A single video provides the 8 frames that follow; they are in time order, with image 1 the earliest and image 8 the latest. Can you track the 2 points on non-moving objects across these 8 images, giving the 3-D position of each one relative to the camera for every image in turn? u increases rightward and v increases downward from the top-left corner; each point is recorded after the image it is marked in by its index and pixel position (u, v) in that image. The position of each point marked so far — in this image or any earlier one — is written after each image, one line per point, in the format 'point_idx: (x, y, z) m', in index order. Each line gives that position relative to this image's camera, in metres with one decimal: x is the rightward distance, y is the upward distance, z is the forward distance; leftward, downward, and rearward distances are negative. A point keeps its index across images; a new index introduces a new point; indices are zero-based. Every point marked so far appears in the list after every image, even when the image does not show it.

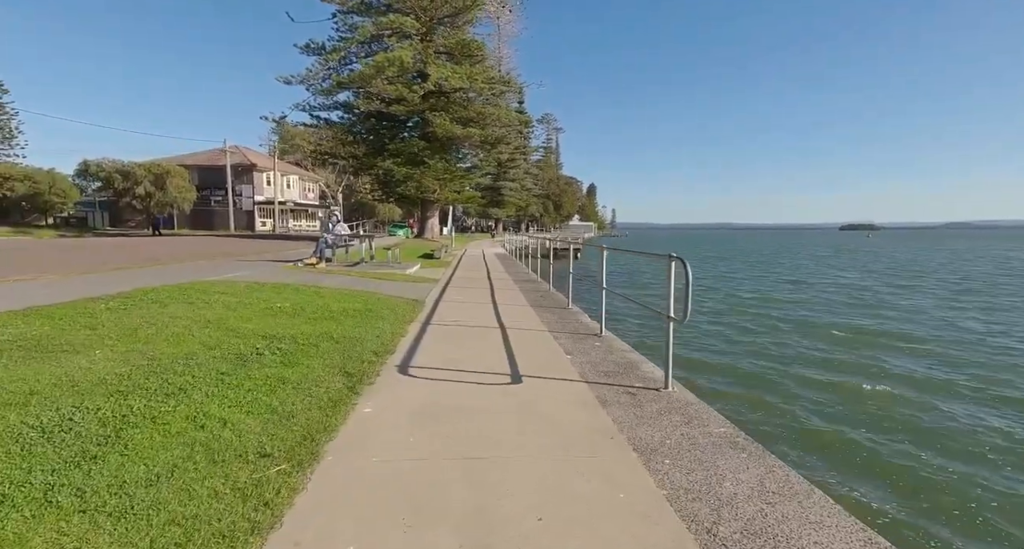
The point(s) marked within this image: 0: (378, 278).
0: (-3.3, -0.1, +12.5) m
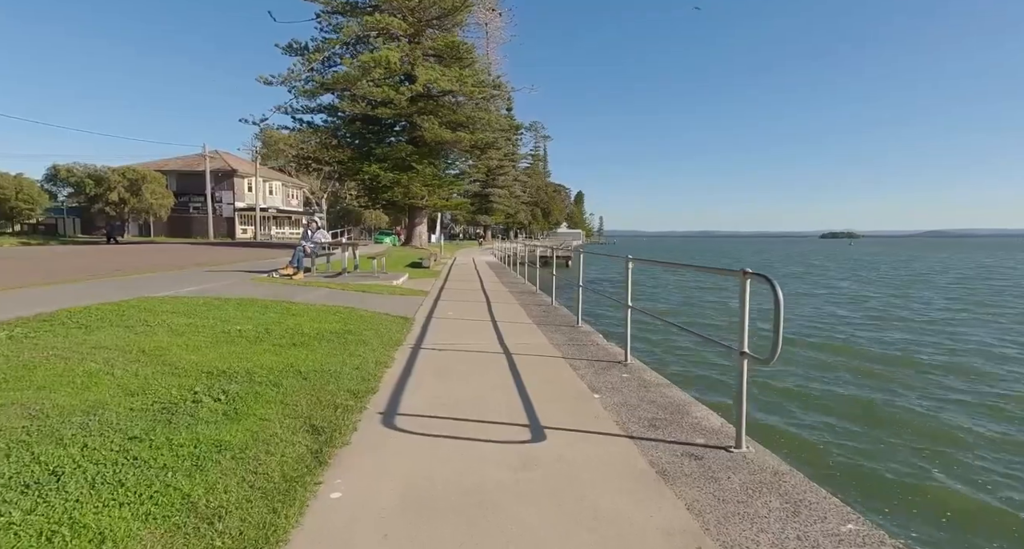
0: (-3.3, -0.3, +11.4) m
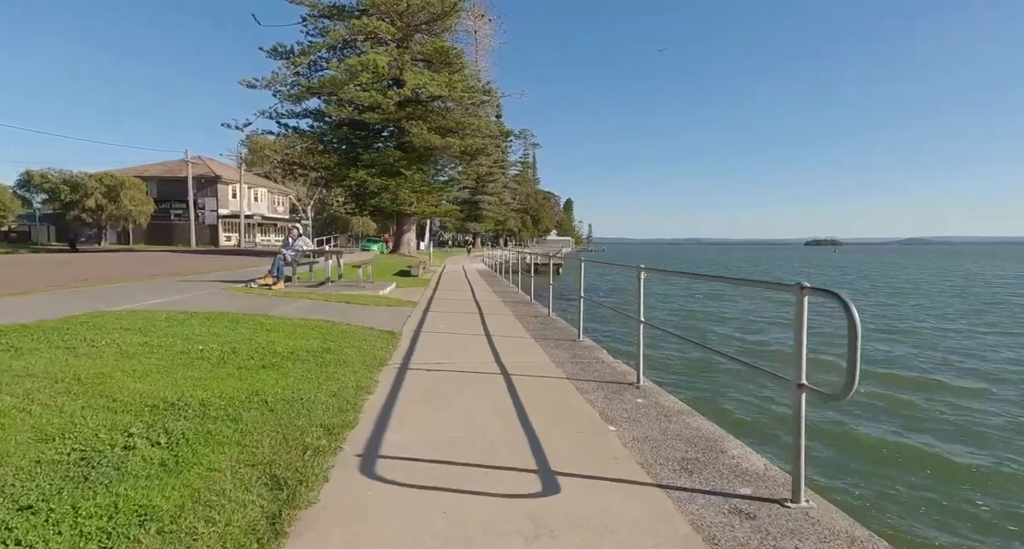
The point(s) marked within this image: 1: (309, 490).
0: (-3.5, -0.5, +10.7) m
1: (-1.1, -1.1, +2.7) m
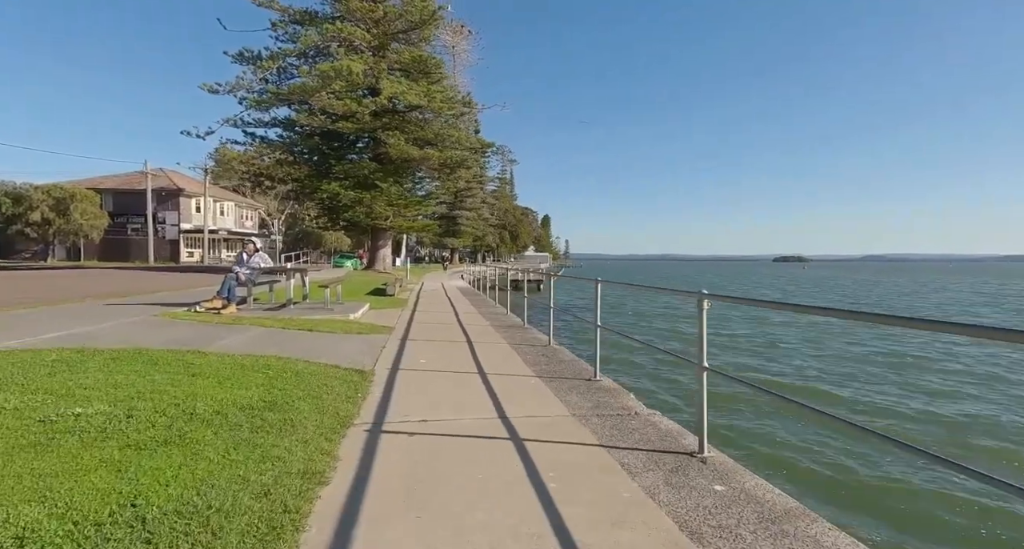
0: (-3.6, -0.9, +9.1) m
1: (-0.8, -1.2, +1.2) m
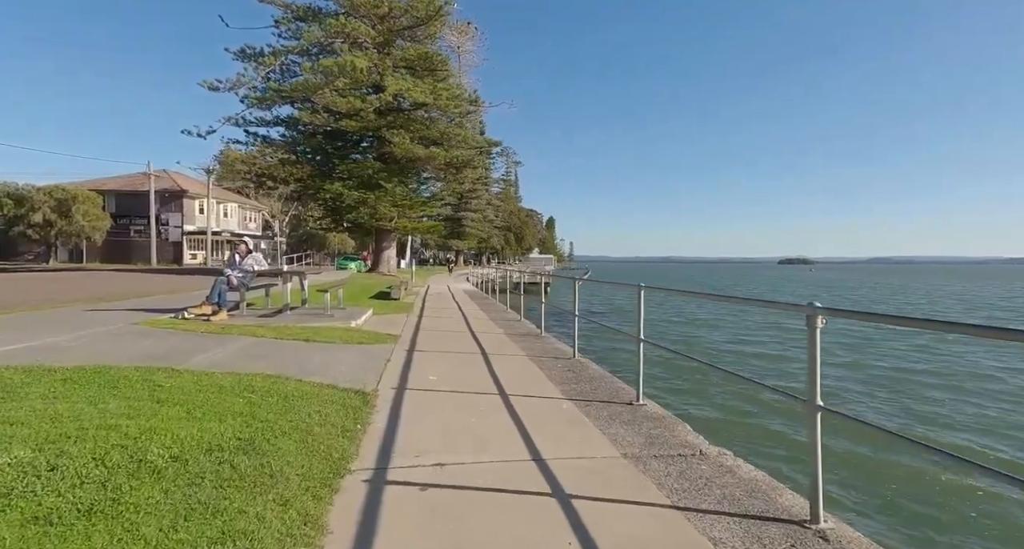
0: (-3.3, -1.0, +8.2) m
1: (-0.6, -1.3, +0.3) m
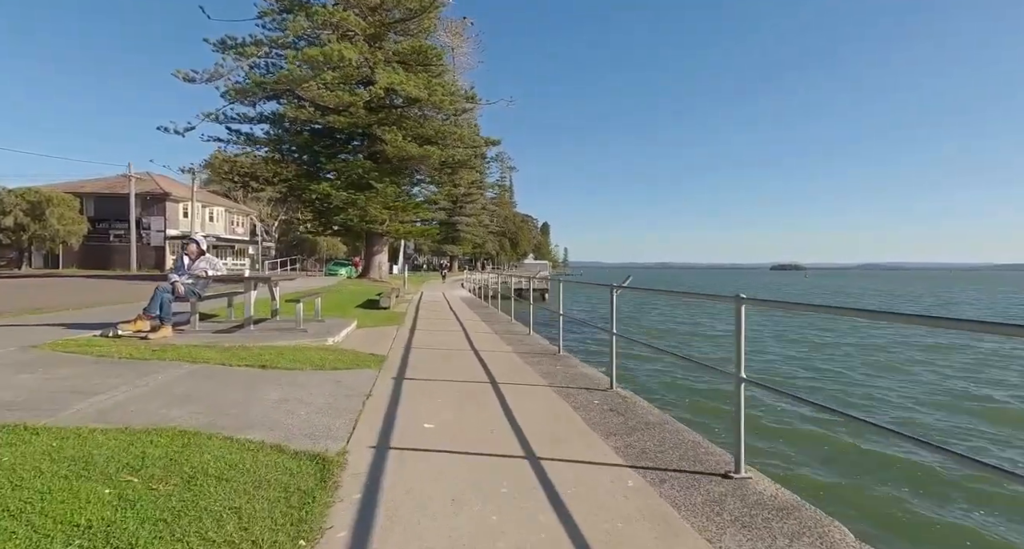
0: (-3.1, -1.1, +6.4) m
1: (-0.3, -1.3, -1.4) m
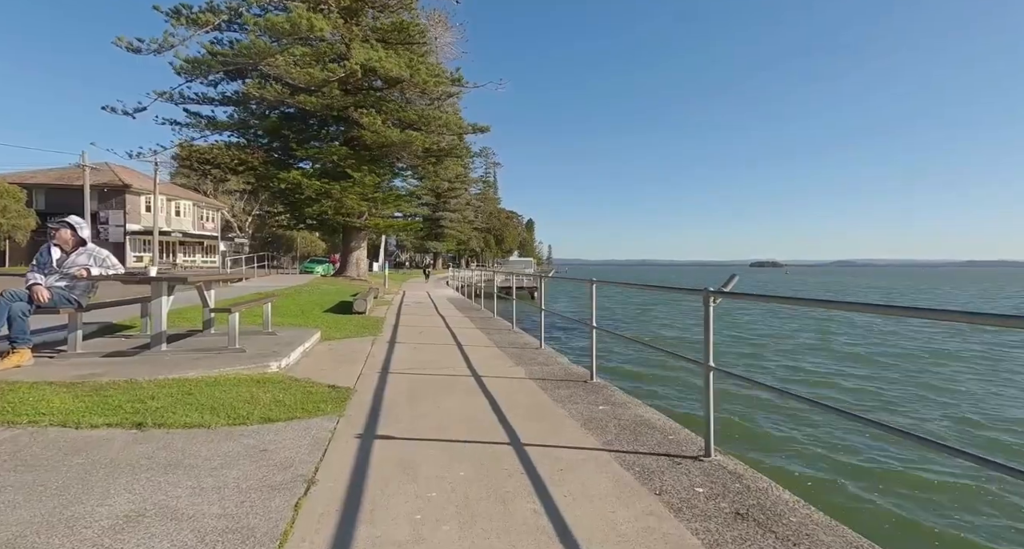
0: (-2.9, -1.1, +4.0) m
1: (+0.2, -1.3, -3.7) m
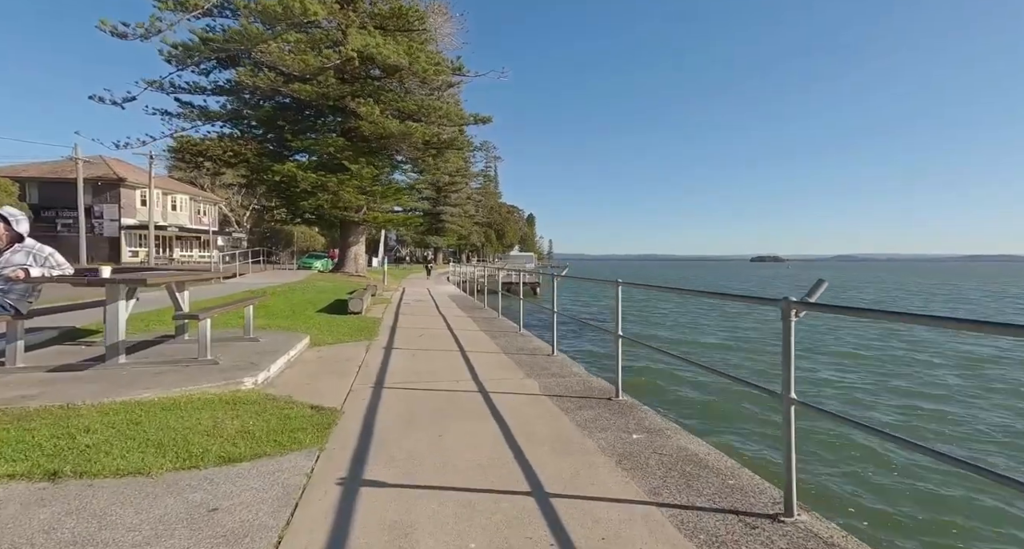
0: (-2.7, -1.1, +3.2) m
1: (+0.3, -1.4, -4.5) m
